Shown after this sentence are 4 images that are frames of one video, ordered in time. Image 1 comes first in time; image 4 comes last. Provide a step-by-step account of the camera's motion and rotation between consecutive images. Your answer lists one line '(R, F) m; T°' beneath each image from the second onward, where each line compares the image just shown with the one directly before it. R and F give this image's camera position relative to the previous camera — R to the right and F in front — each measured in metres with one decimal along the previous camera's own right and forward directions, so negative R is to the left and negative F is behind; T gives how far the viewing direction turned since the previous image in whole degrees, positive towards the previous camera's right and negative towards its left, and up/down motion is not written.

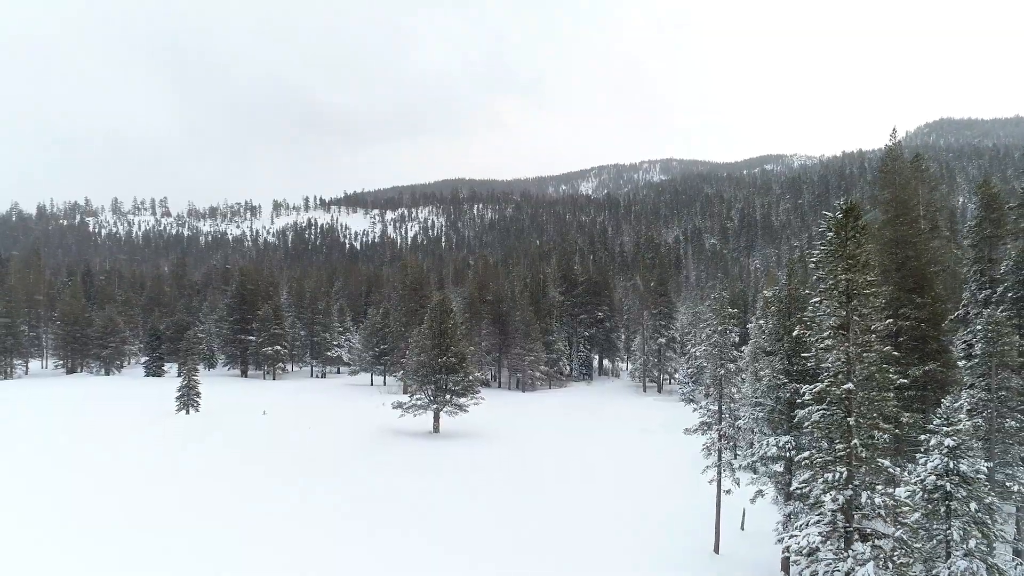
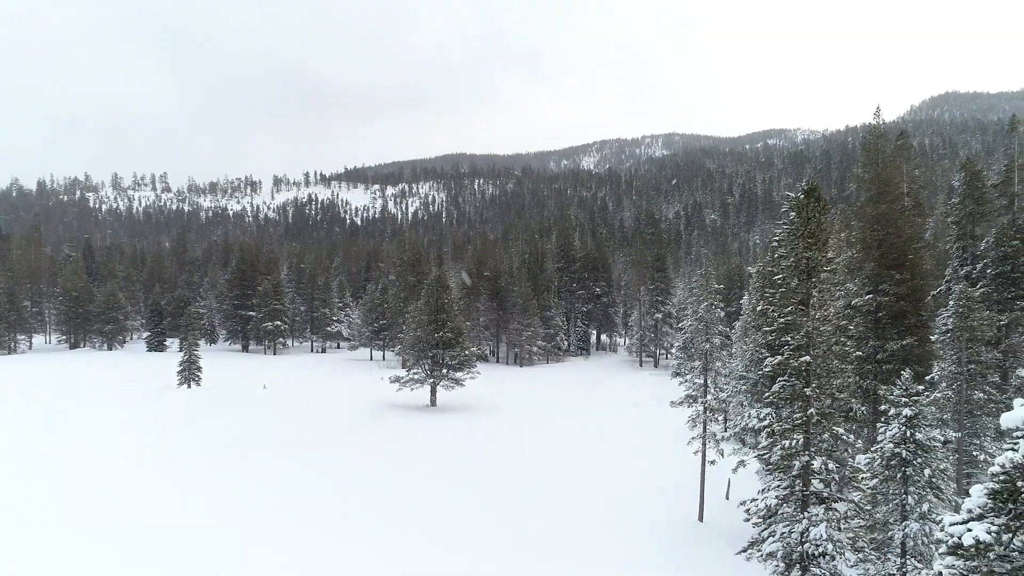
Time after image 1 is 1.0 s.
(+0.7, -0.3) m; 0°
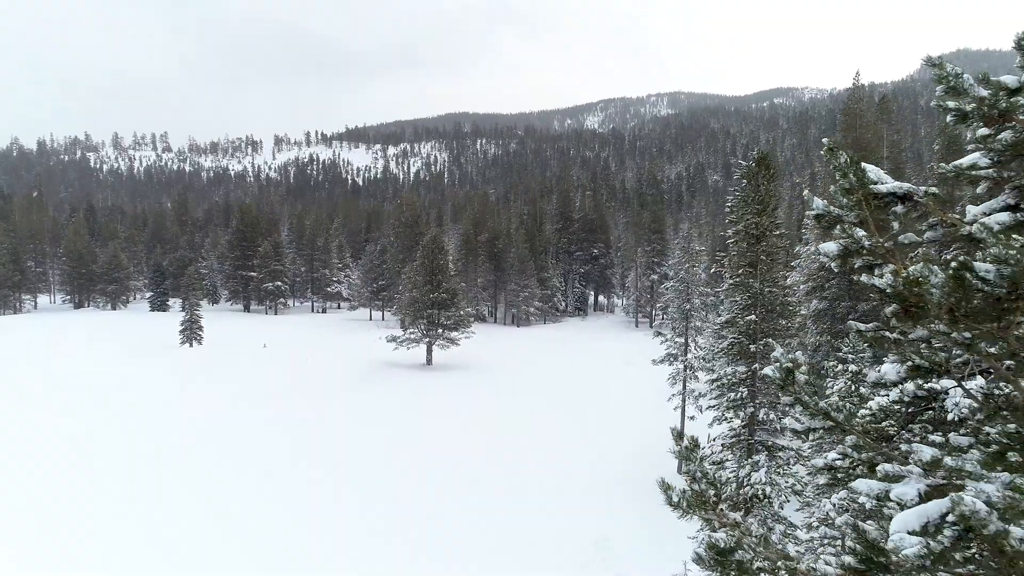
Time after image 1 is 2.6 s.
(+1.0, -0.5) m; -1°
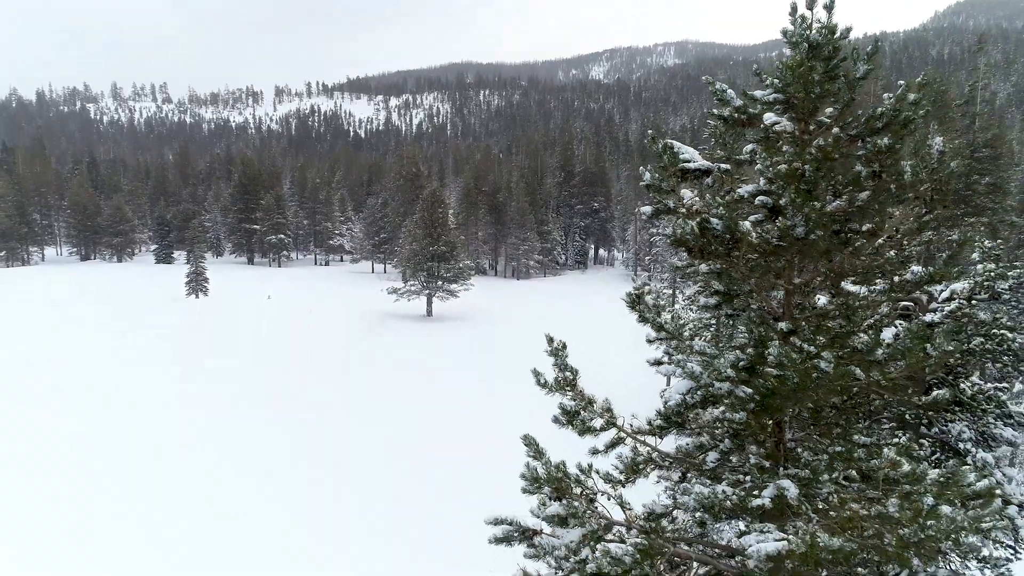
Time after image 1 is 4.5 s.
(+0.8, -0.8) m; -1°
